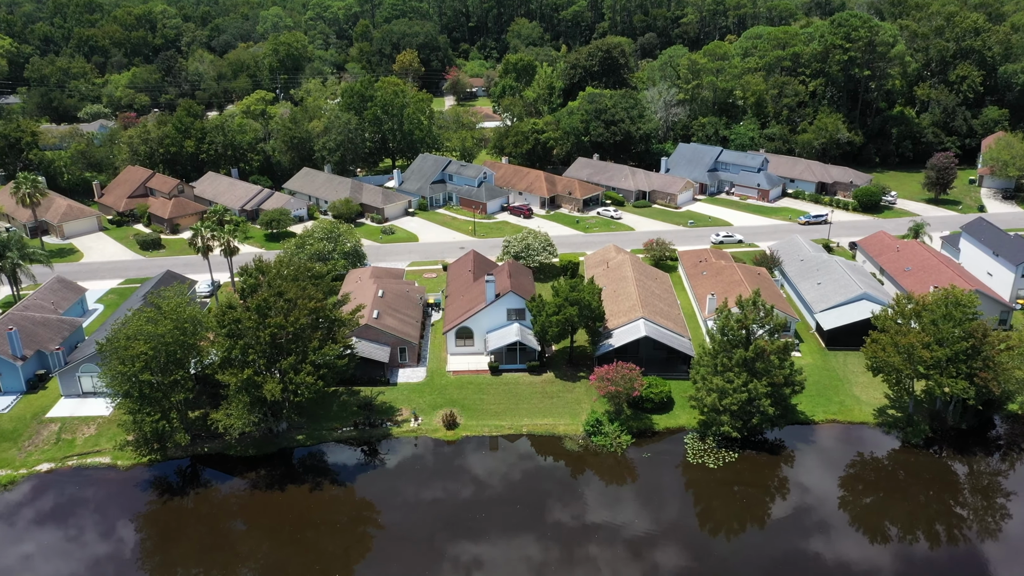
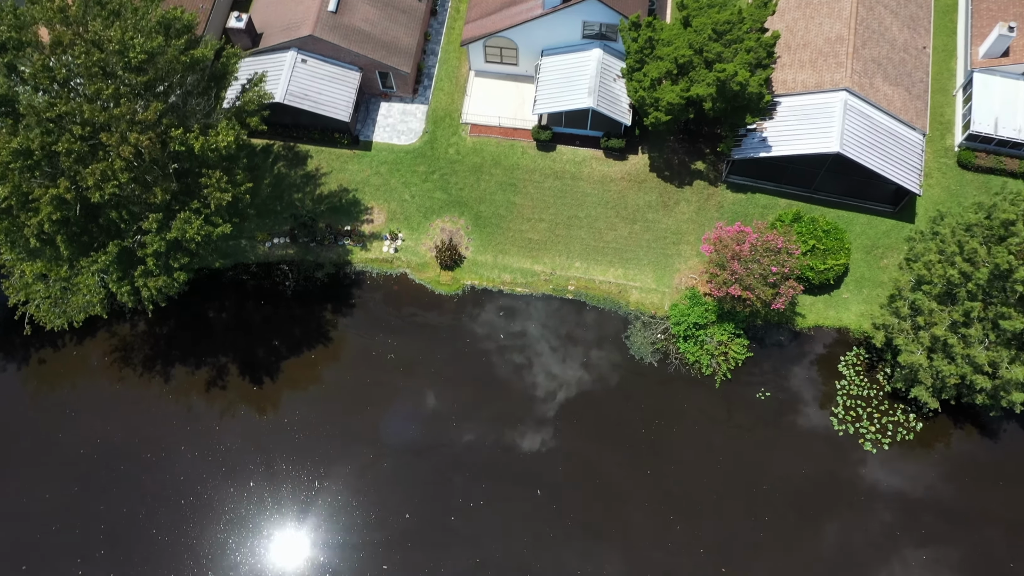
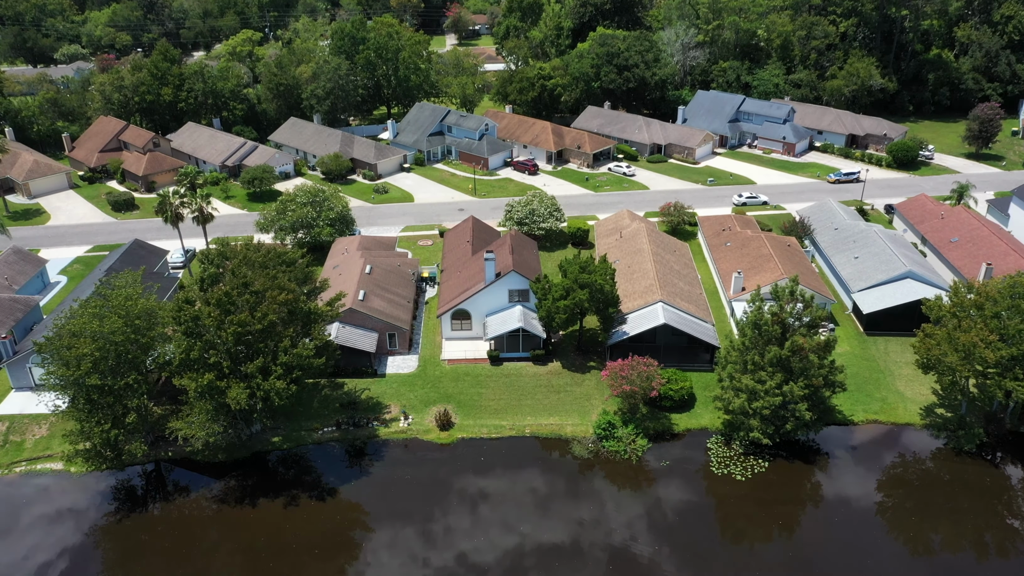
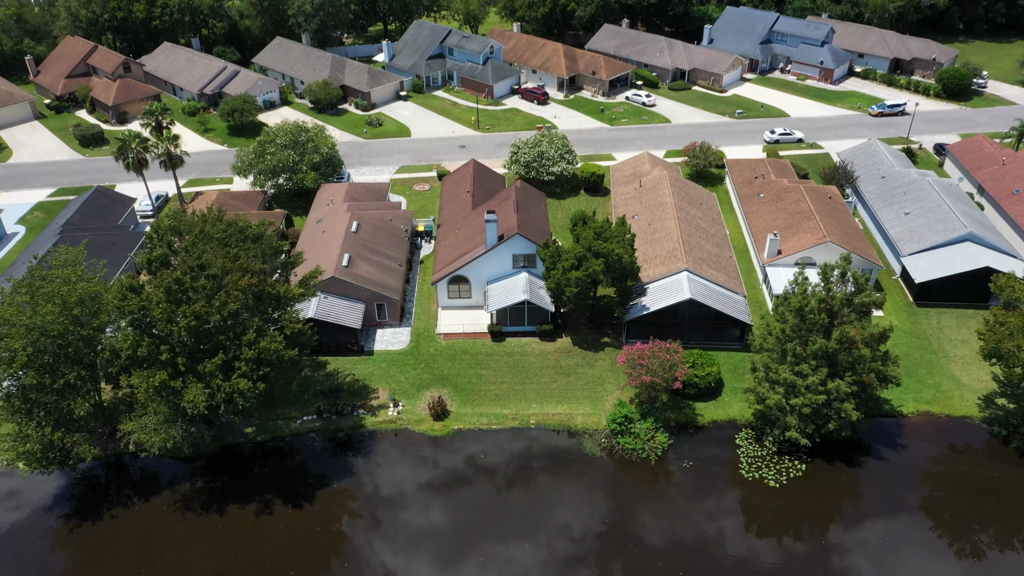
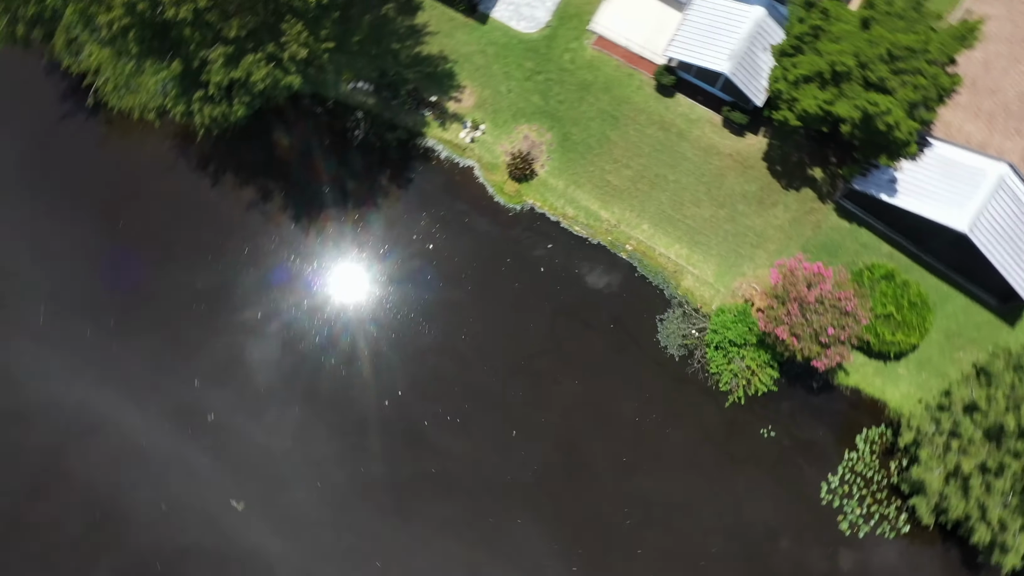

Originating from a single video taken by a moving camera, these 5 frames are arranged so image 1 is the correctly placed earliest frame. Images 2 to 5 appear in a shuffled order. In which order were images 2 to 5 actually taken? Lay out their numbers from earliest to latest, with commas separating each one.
3, 4, 2, 5
